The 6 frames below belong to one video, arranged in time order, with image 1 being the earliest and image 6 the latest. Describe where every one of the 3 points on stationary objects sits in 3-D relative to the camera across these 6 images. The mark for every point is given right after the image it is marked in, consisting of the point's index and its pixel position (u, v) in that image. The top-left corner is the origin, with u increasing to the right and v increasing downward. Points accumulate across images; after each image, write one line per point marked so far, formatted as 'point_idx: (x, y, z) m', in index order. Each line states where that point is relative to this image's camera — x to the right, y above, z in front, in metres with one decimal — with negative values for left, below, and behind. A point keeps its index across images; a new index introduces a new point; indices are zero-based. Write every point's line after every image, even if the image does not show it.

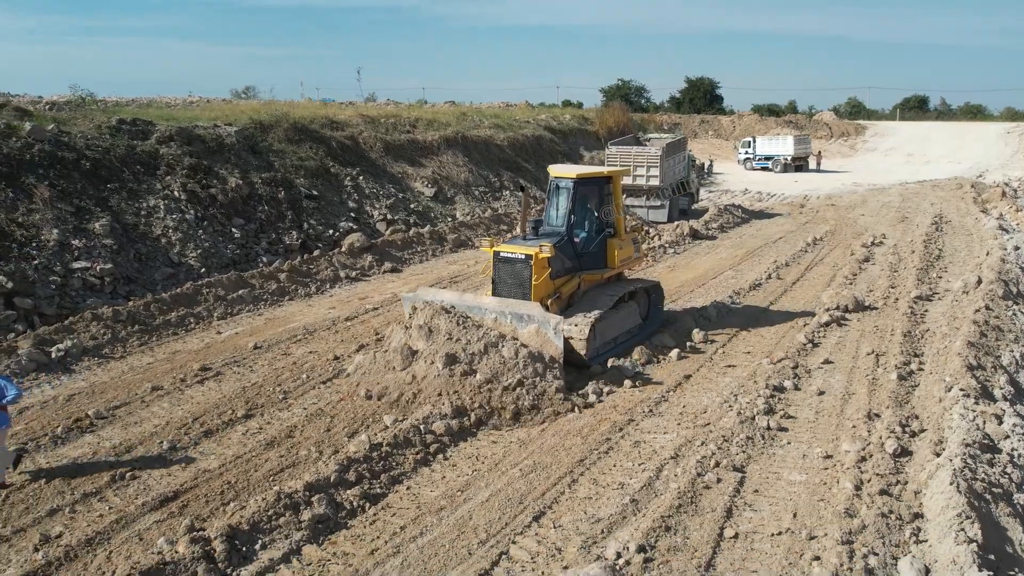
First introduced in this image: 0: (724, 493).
0: (+1.6, -1.6, +5.8) m
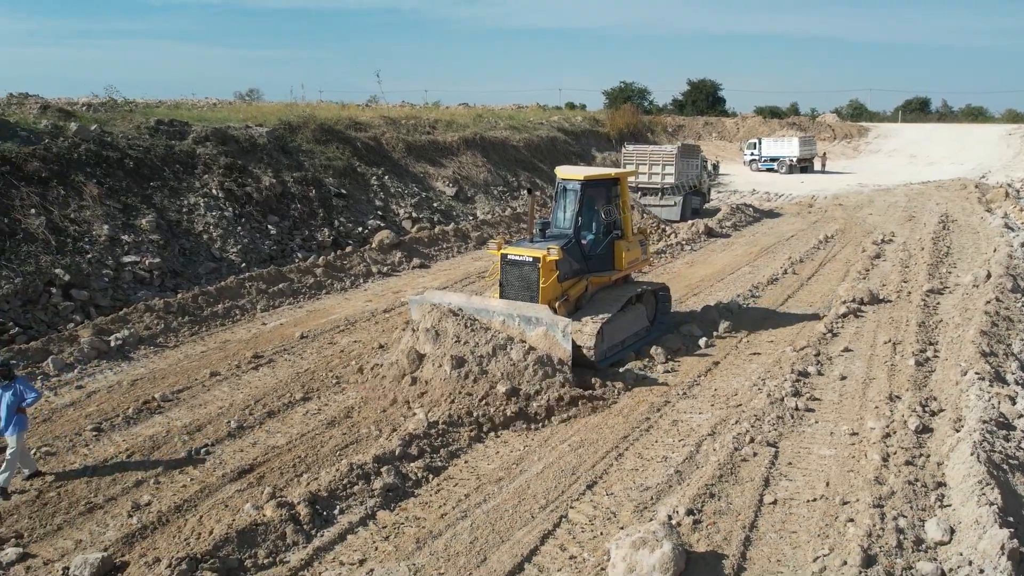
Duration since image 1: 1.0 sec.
0: (+2.1, -1.5, +6.3) m
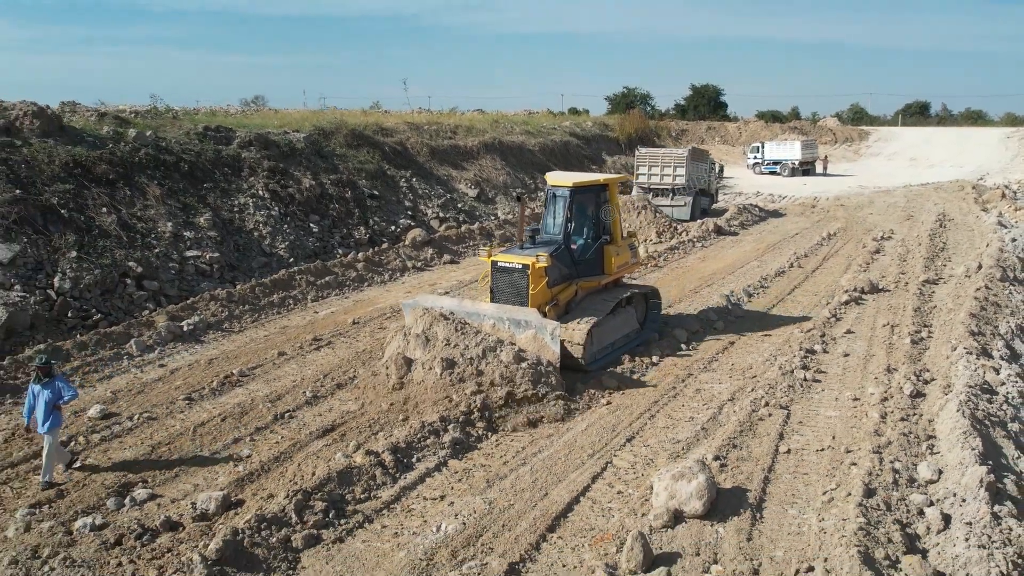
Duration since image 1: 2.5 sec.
0: (+2.5, -1.3, +7.2) m
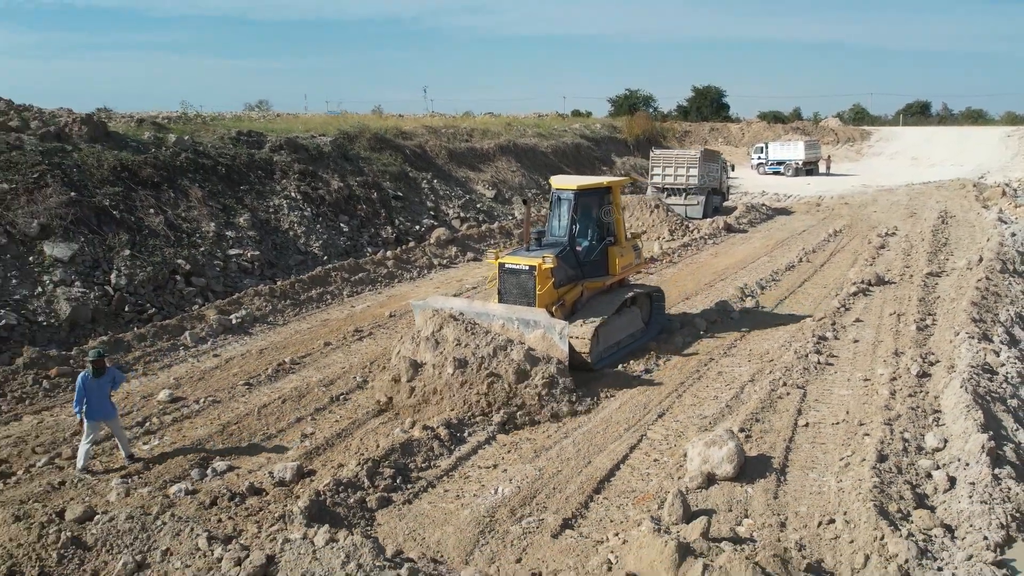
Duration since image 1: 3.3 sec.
0: (+2.9, -1.2, +7.8) m
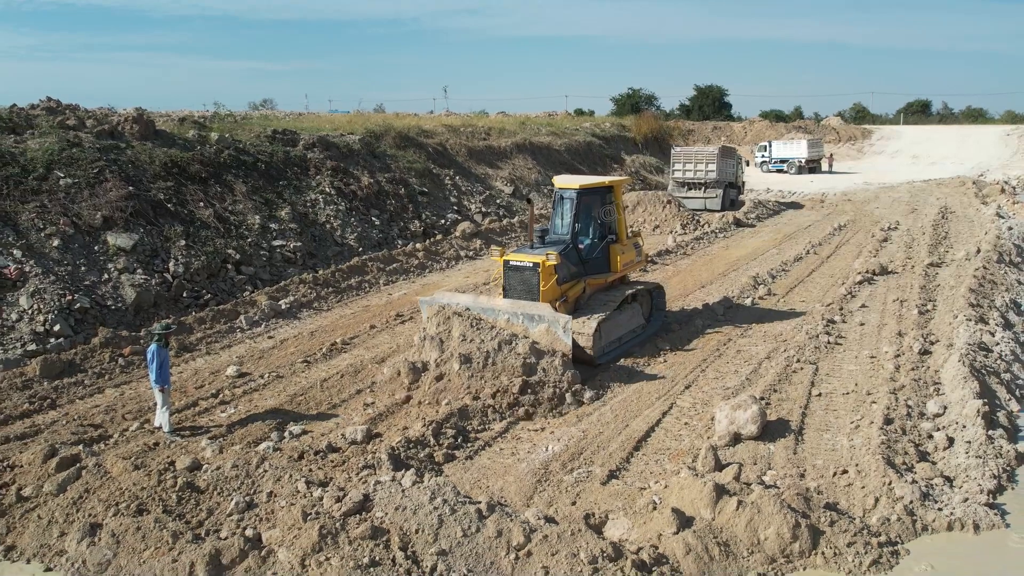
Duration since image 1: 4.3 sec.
0: (+3.4, -1.0, +8.6) m
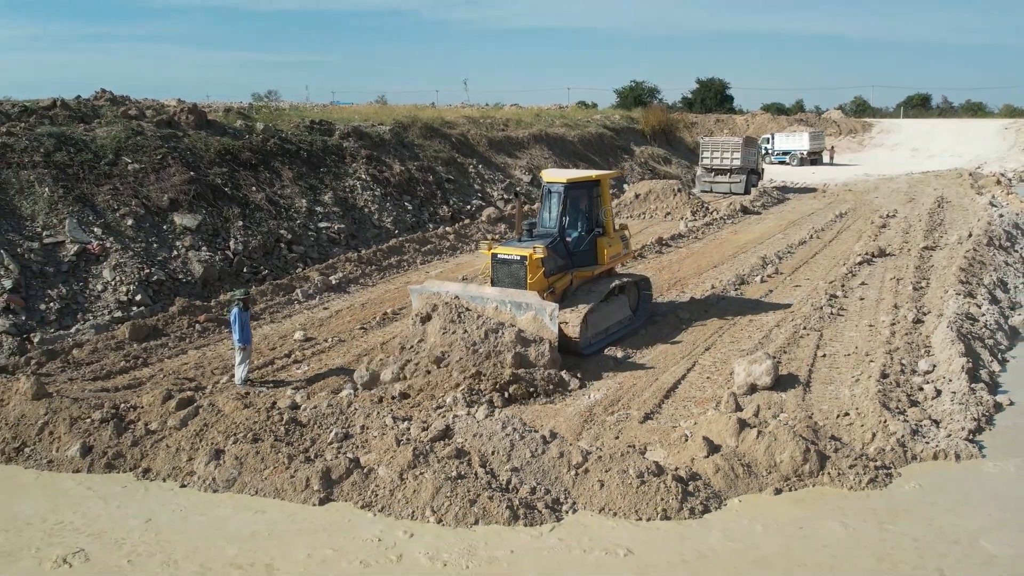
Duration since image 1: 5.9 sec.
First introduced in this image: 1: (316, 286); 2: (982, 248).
0: (+3.9, -0.7, +9.7) m
1: (-3.2, 0.0, +12.2) m
2: (+8.8, +0.8, +14.1) m
